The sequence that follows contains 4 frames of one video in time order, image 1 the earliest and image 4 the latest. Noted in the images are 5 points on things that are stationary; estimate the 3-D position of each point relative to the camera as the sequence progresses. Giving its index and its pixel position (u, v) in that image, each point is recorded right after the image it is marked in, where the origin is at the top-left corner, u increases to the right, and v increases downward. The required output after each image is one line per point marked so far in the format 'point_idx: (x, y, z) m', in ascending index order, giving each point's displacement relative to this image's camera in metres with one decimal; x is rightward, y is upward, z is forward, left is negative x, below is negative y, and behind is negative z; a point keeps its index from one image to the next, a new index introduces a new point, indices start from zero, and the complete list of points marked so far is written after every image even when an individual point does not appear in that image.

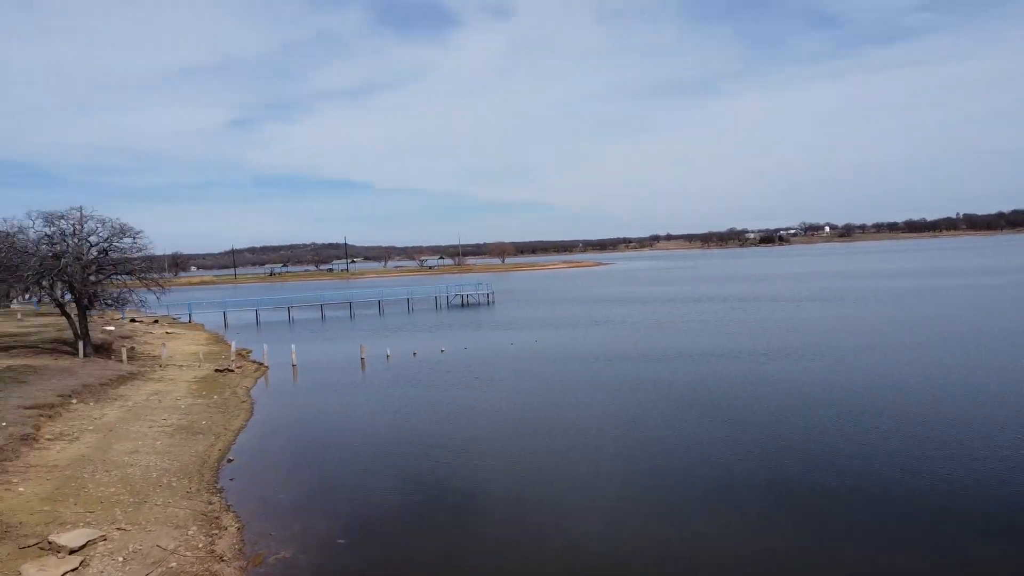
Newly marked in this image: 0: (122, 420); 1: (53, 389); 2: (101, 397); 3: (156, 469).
0: (-9.2, -3.1, +16.0) m
1: (-11.9, -2.7, +17.6) m
2: (-10.9, -2.9, +17.9) m
3: (-6.7, -3.4, +12.8) m
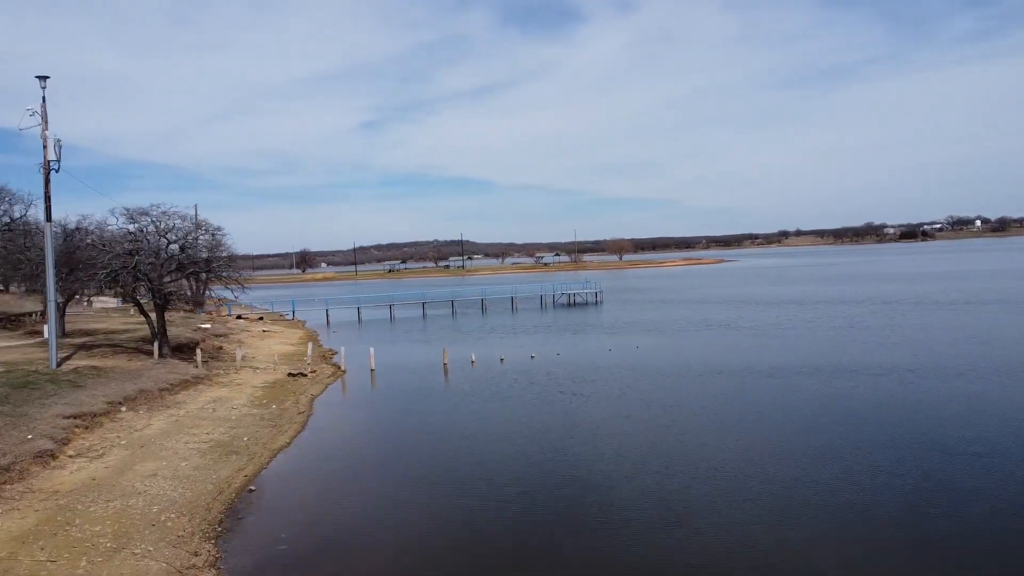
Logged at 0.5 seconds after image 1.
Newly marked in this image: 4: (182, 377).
0: (-7.5, -3.1, +14.6) m
1: (-9.9, -2.6, +16.6) m
2: (-8.9, -2.9, +16.7) m
3: (-5.6, -3.4, +10.9) m
4: (-9.6, -2.6, +19.7) m
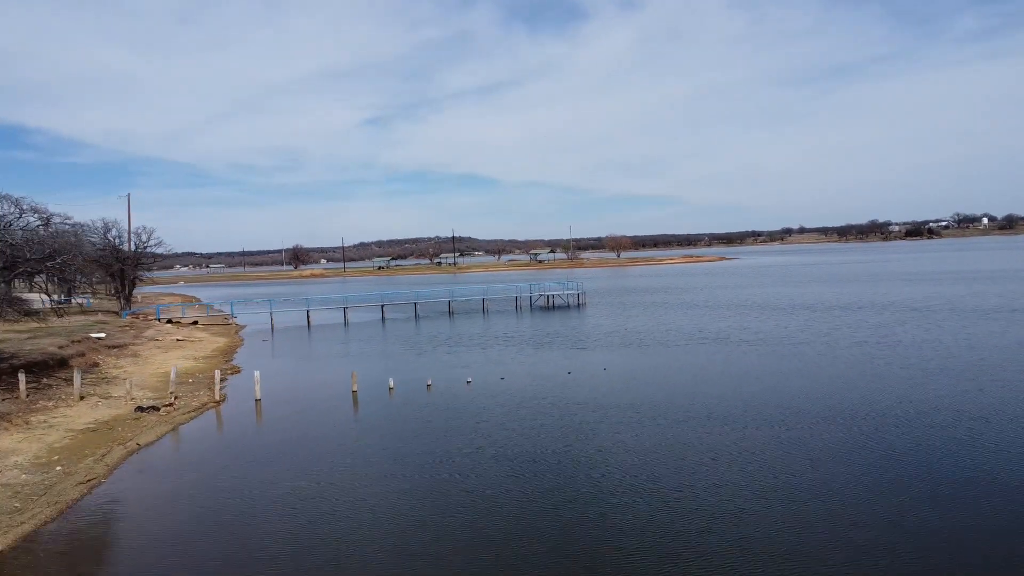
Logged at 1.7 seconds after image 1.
0: (-9.5, -3.3, +9.1) m
1: (-11.9, -2.8, +11.1) m
2: (-10.8, -3.0, +11.2) m
3: (-7.6, -3.6, +5.5) m
4: (-11.5, -2.7, +14.3) m
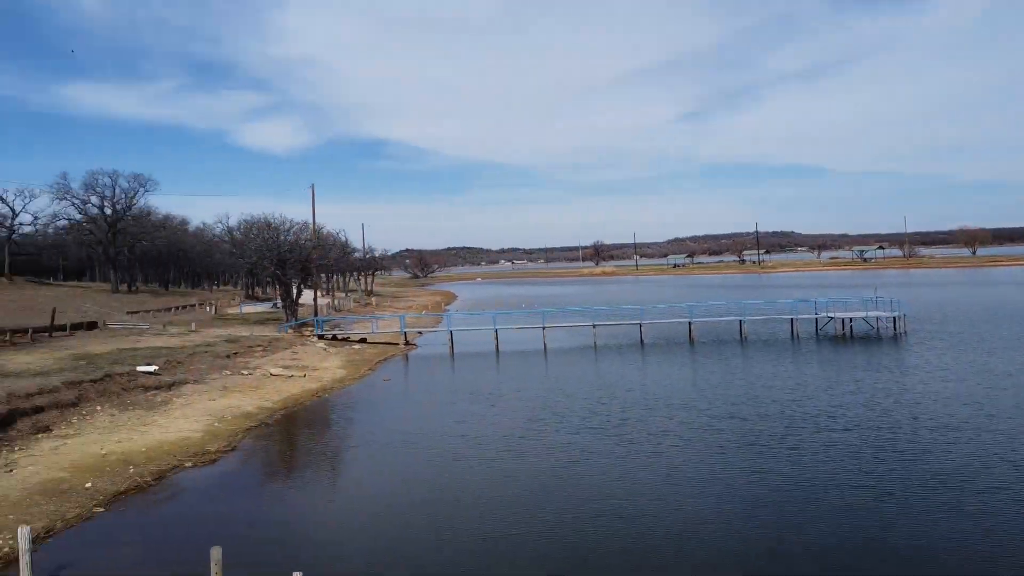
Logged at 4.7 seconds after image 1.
0: (-12.1, -3.9, +1.4) m
1: (-13.4, -3.3, +4.2) m
2: (-12.3, -3.6, +3.9) m
3: (-11.9, -4.3, -2.7) m
4: (-11.7, -3.3, +6.9) m
